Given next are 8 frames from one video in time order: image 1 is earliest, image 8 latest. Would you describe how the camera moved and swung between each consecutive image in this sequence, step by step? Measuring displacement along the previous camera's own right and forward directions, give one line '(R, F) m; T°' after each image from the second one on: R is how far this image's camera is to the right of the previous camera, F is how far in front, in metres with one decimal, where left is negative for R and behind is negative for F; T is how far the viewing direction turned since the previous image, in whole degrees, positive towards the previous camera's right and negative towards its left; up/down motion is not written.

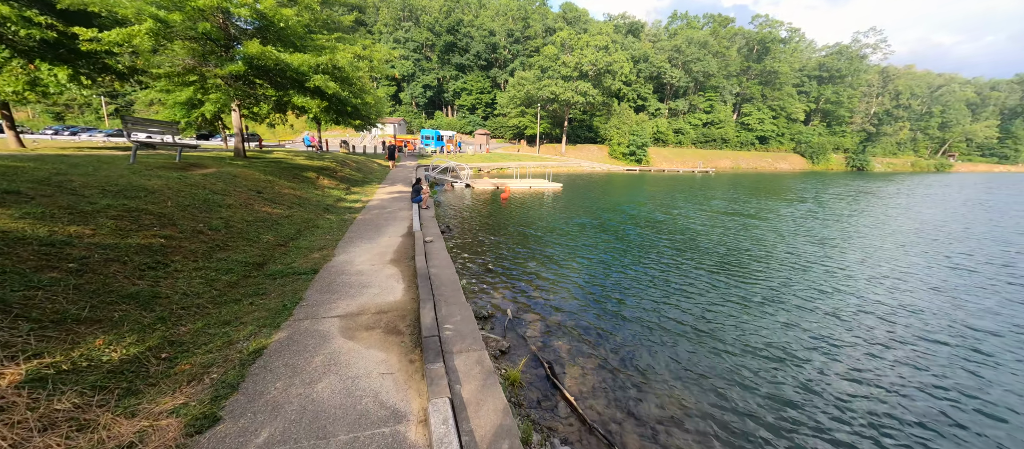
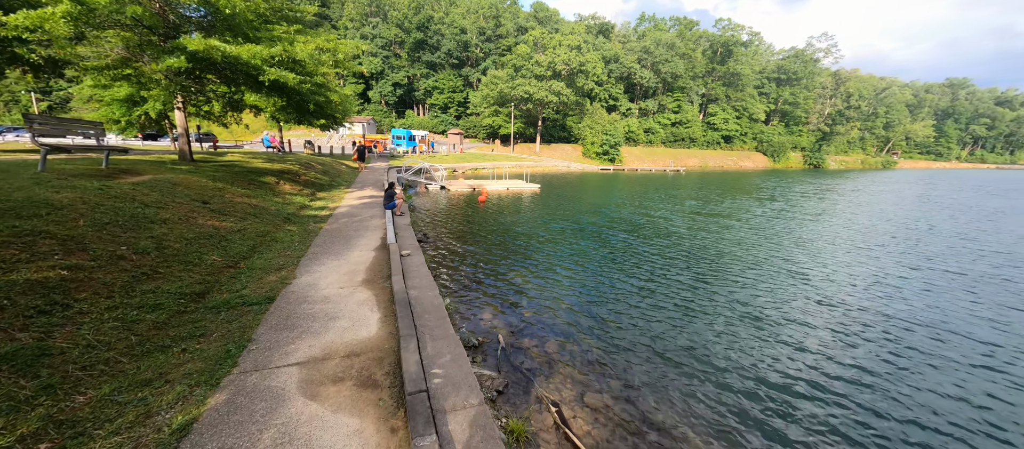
(-0.3, +0.8) m; +4°
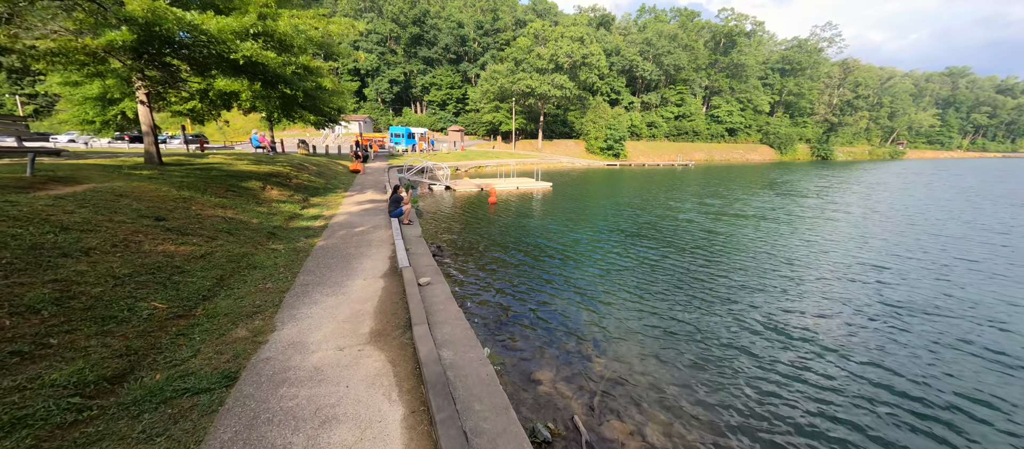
(-1.0, +2.2) m; 0°
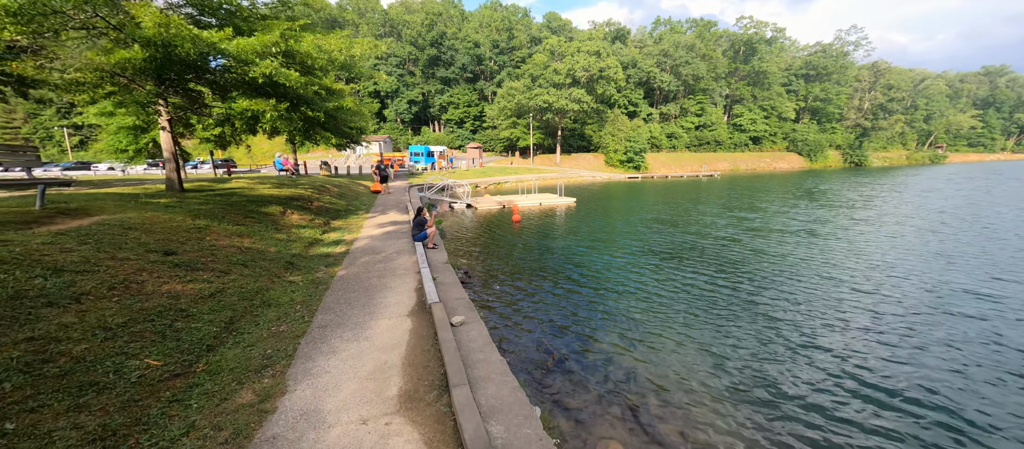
(-0.5, +0.9) m; -3°
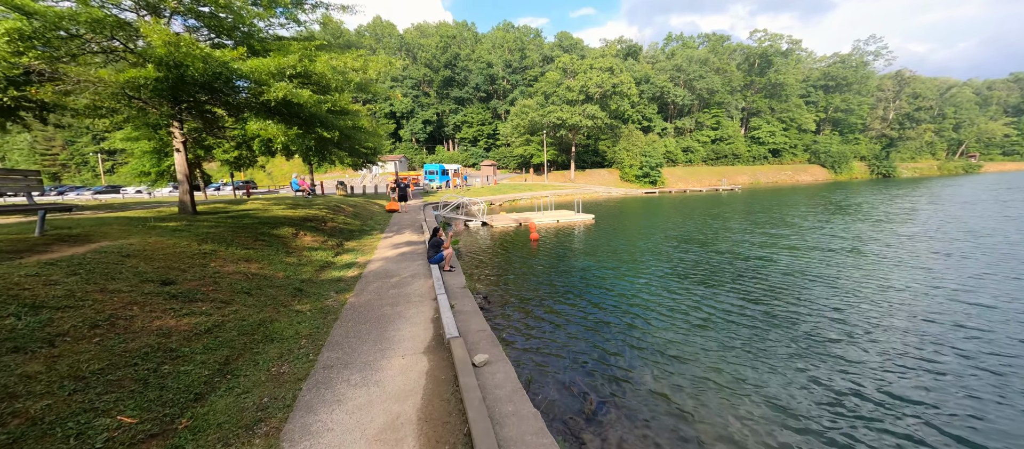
(-0.2, +0.7) m; -2°
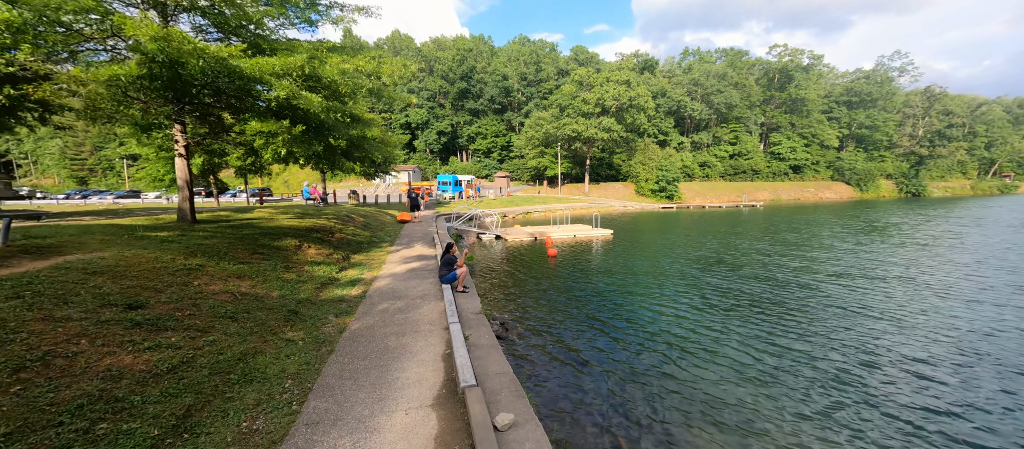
(-0.3, +1.0) m; -2°
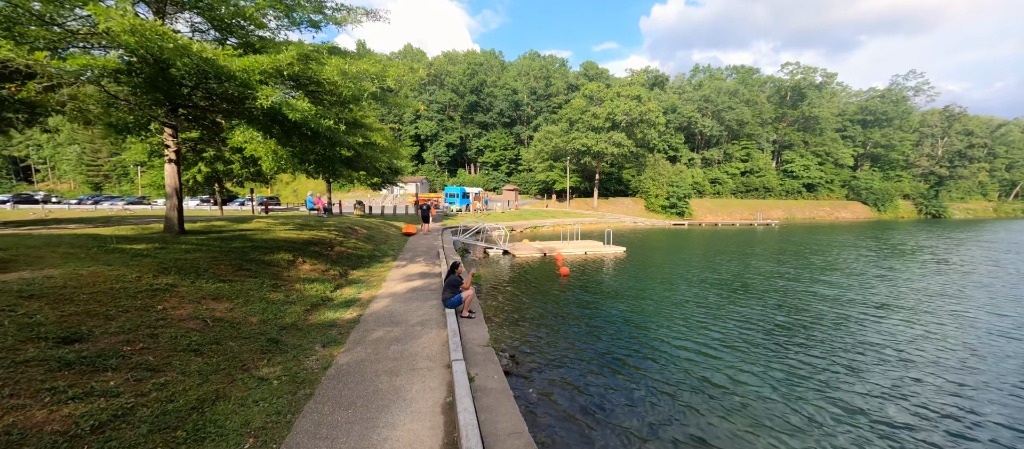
(-0.2, +0.9) m; -1°
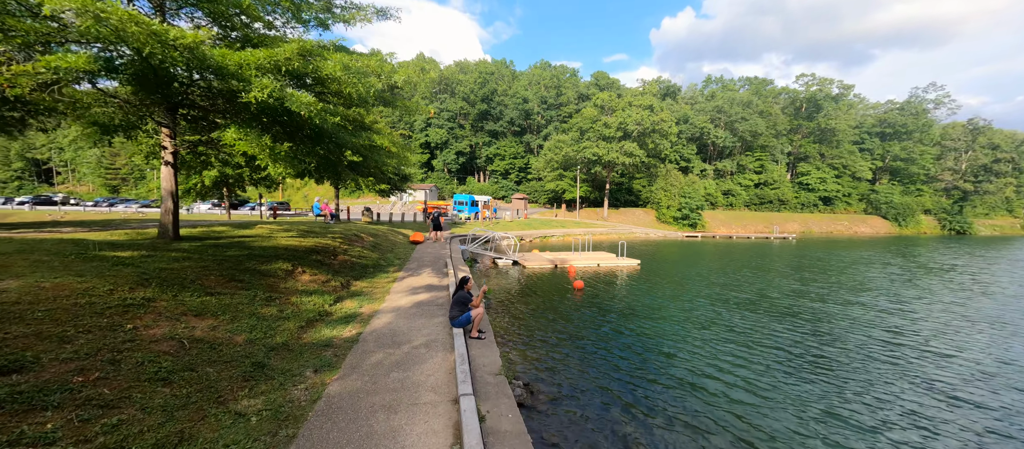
(-0.2, +0.8) m; -1°
